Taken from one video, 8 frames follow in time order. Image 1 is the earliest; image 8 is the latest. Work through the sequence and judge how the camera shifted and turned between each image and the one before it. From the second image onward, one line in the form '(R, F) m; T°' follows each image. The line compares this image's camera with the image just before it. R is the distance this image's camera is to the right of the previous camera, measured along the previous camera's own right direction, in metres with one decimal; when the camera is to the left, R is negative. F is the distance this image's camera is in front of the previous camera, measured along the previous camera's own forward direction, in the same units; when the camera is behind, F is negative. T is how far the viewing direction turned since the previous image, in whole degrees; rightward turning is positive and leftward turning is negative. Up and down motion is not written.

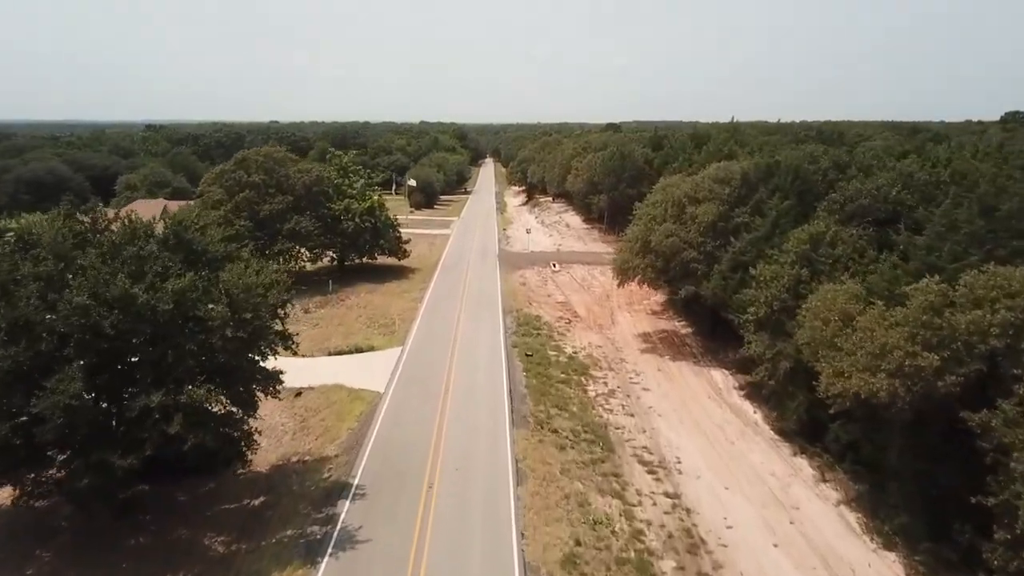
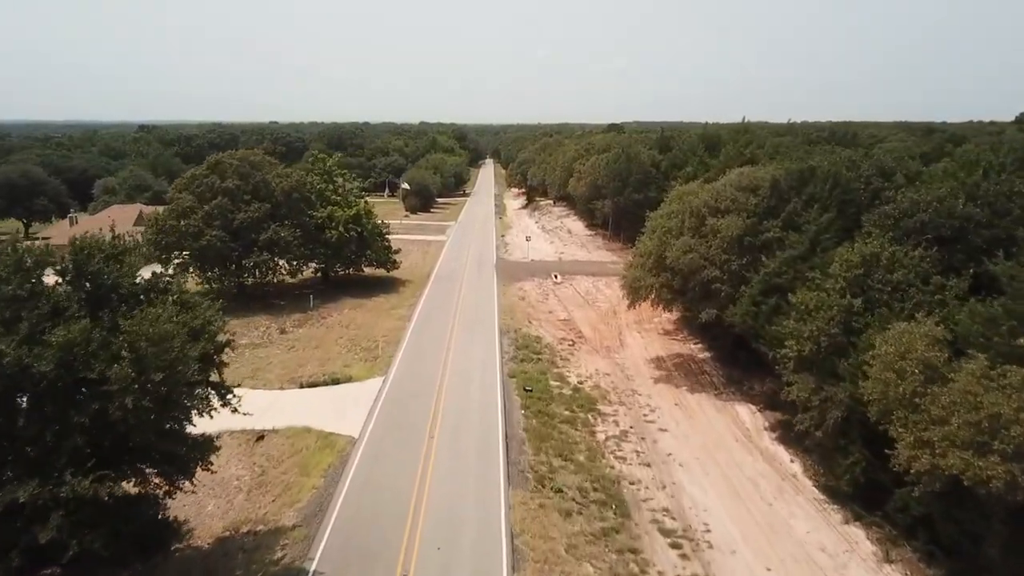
(+0.1, +3.8) m; 0°
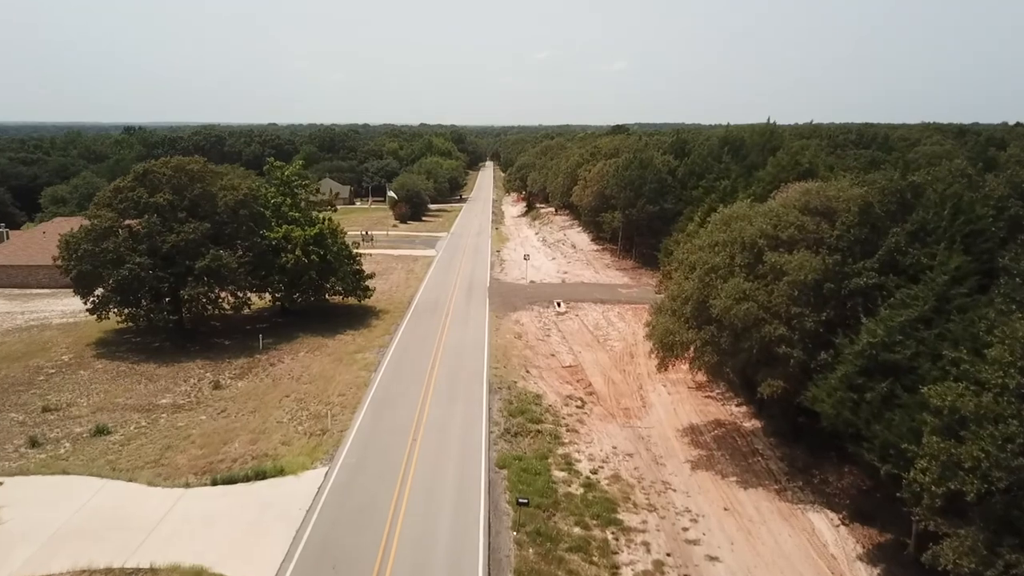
(+0.3, +7.5) m; 0°
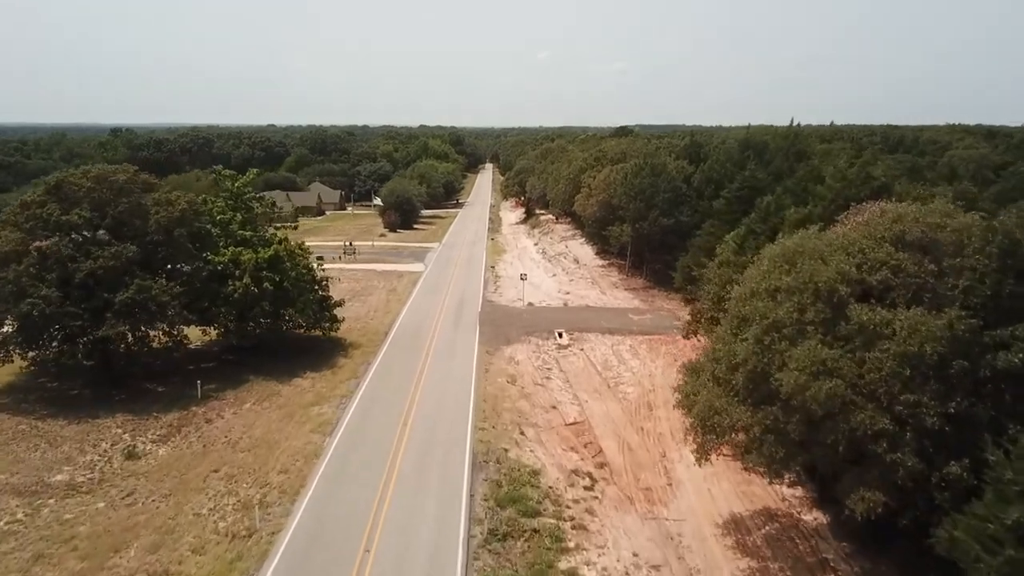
(+0.3, +6.0) m; 0°
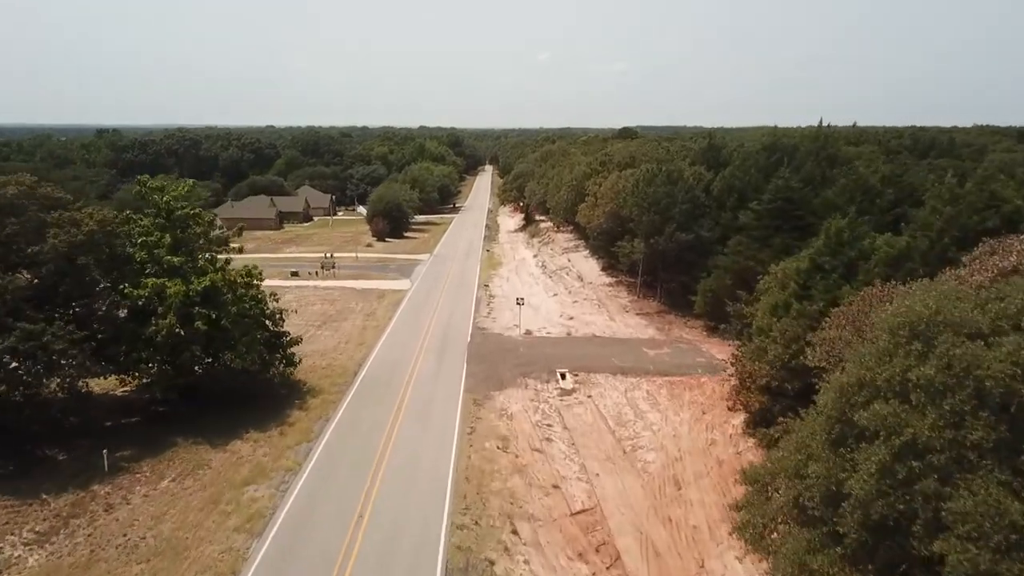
(+0.3, +5.9) m; 0°
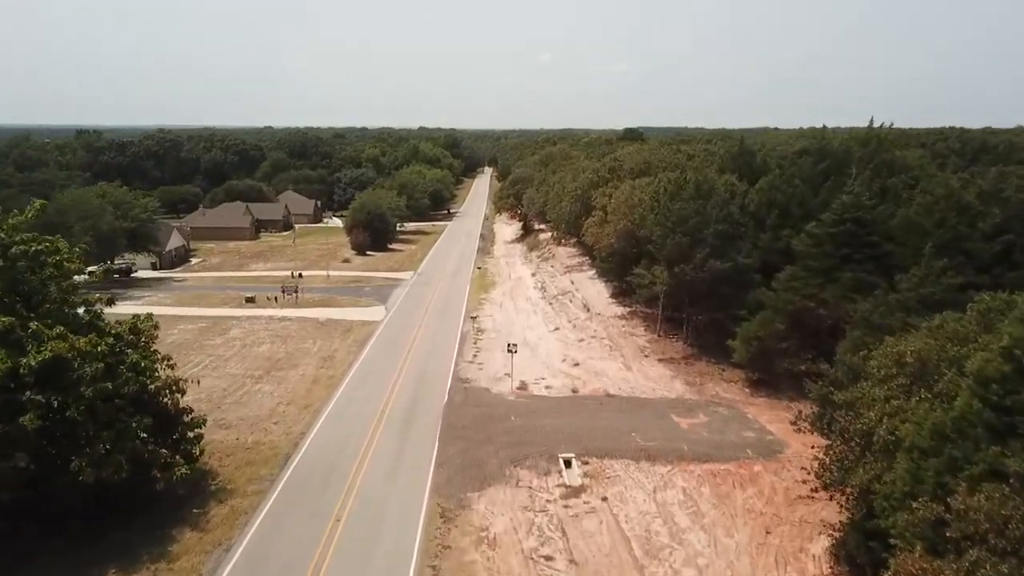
(+0.4, +7.9) m; 0°
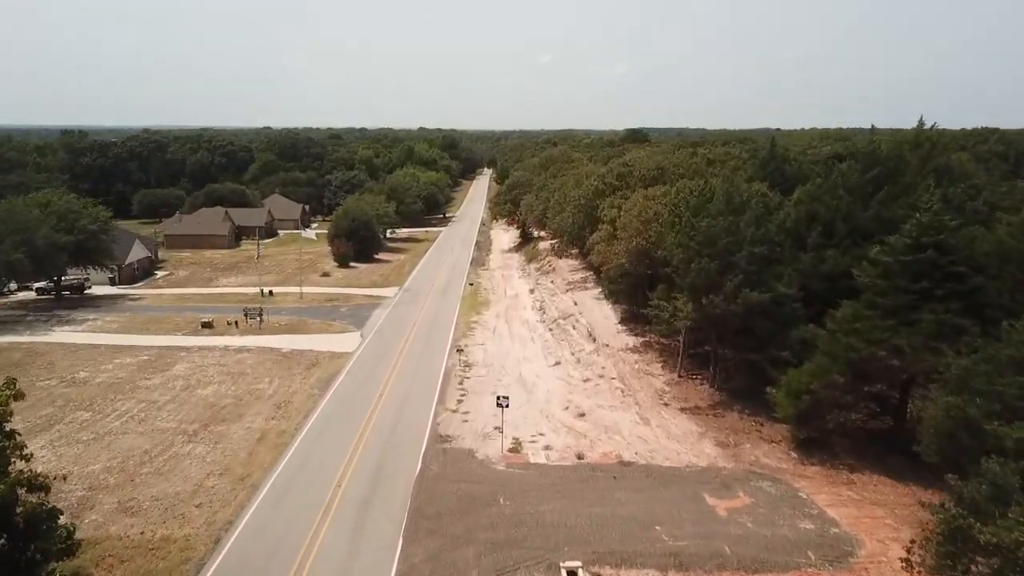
(+0.3, +5.7) m; 0°
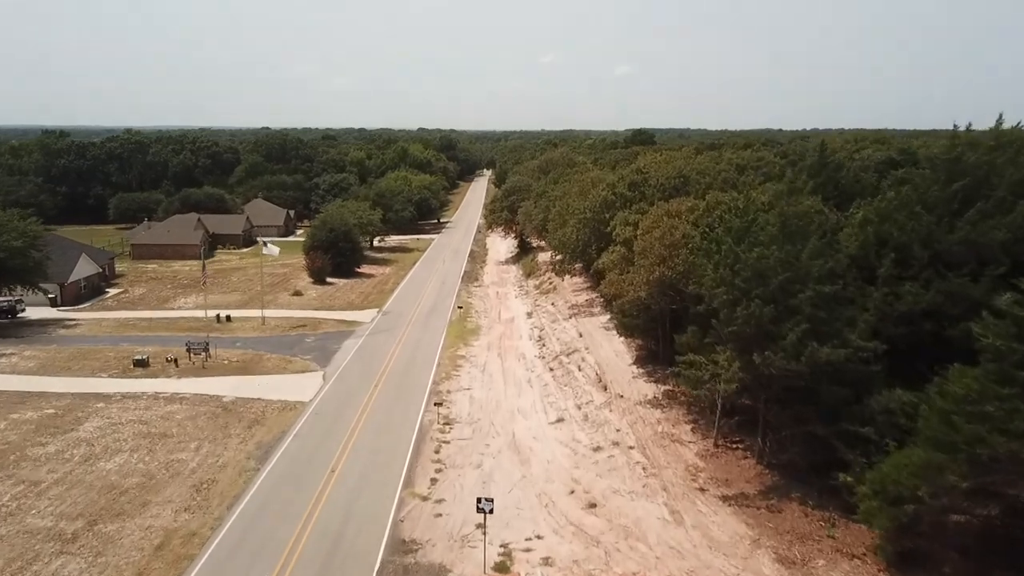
(+0.3, +6.4) m; 0°
